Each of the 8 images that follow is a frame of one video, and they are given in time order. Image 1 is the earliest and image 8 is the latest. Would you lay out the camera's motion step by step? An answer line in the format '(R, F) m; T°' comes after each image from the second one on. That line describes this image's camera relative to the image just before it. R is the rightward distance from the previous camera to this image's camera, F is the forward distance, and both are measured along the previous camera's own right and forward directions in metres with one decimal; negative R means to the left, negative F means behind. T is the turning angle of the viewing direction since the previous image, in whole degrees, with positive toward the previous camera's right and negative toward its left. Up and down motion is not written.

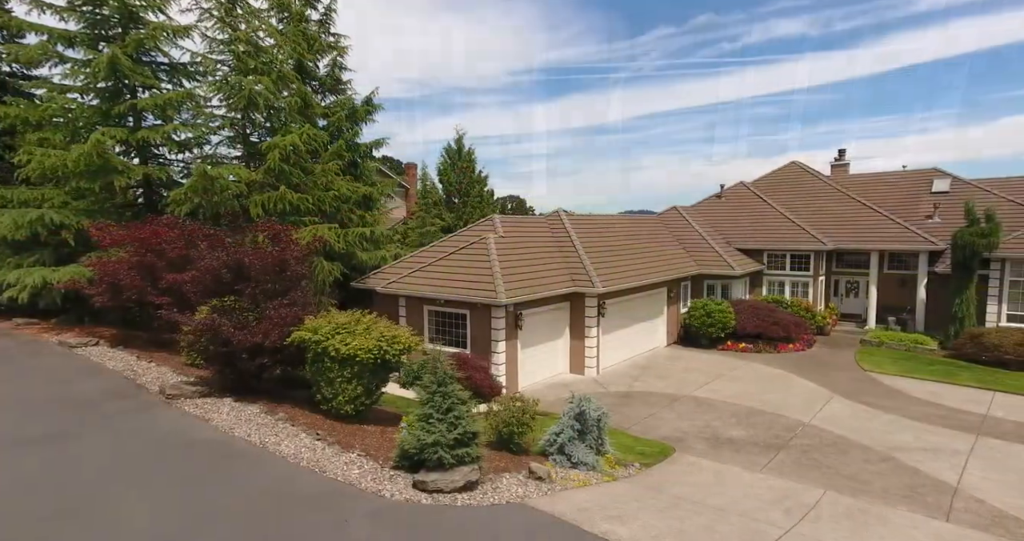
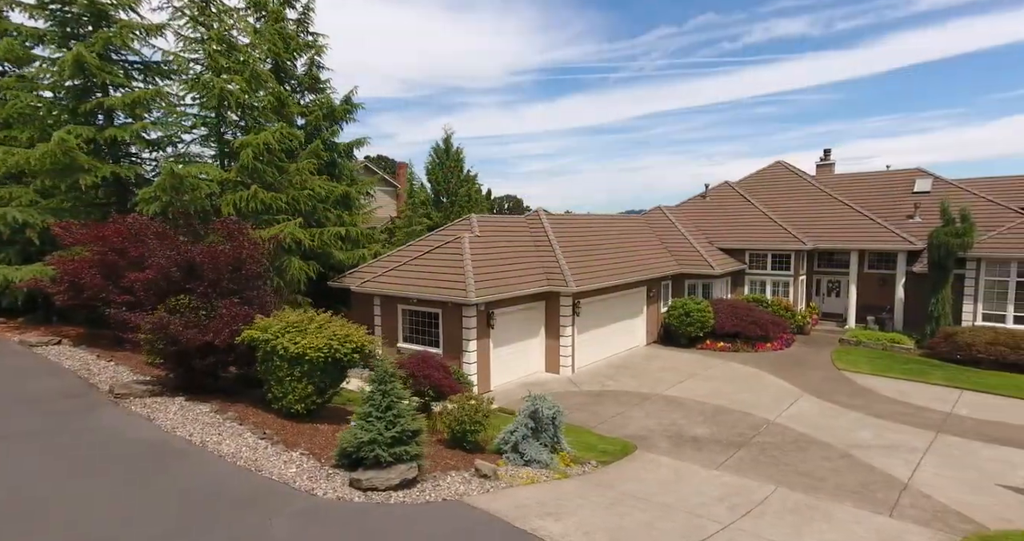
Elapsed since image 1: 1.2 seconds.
(+0.6, 0.0) m; +1°
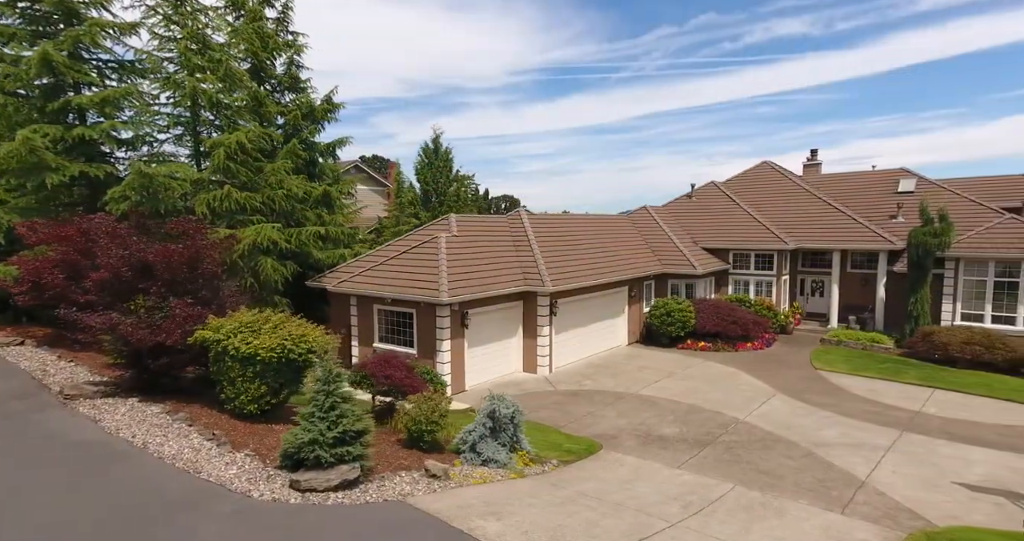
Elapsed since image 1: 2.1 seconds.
(+0.6, 0.0) m; +1°
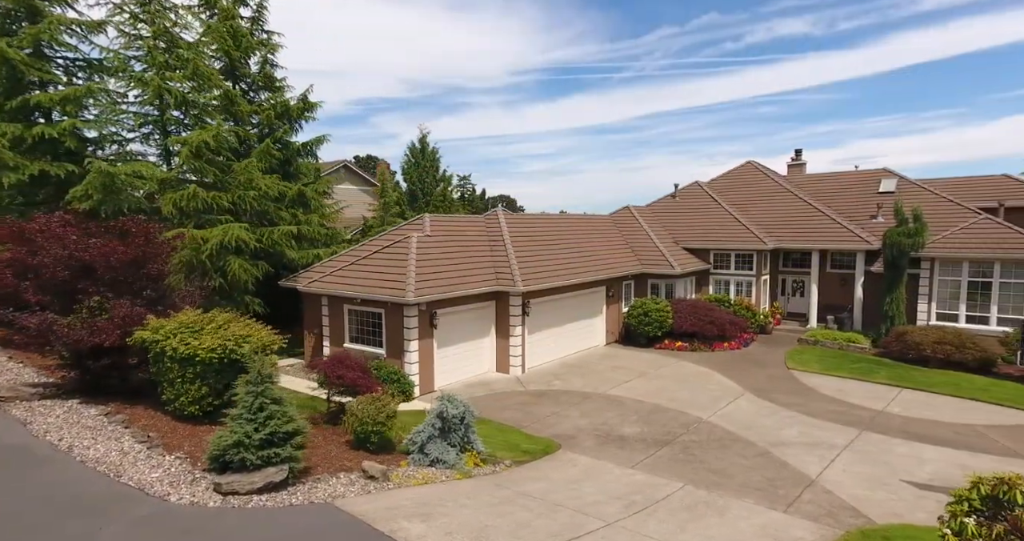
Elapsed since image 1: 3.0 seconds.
(+0.7, 0.0) m; +1°
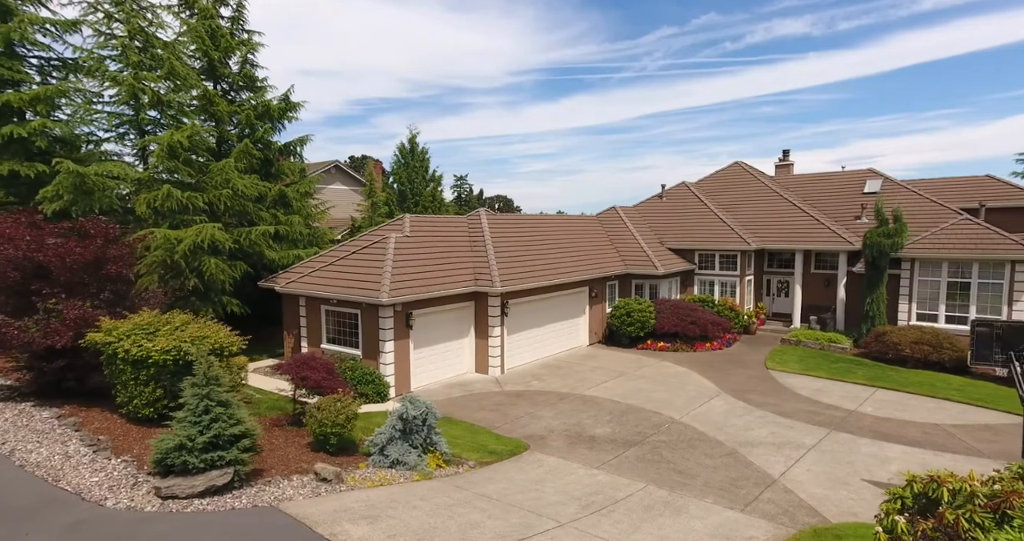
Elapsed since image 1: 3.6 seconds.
(+0.5, 0.0) m; +1°
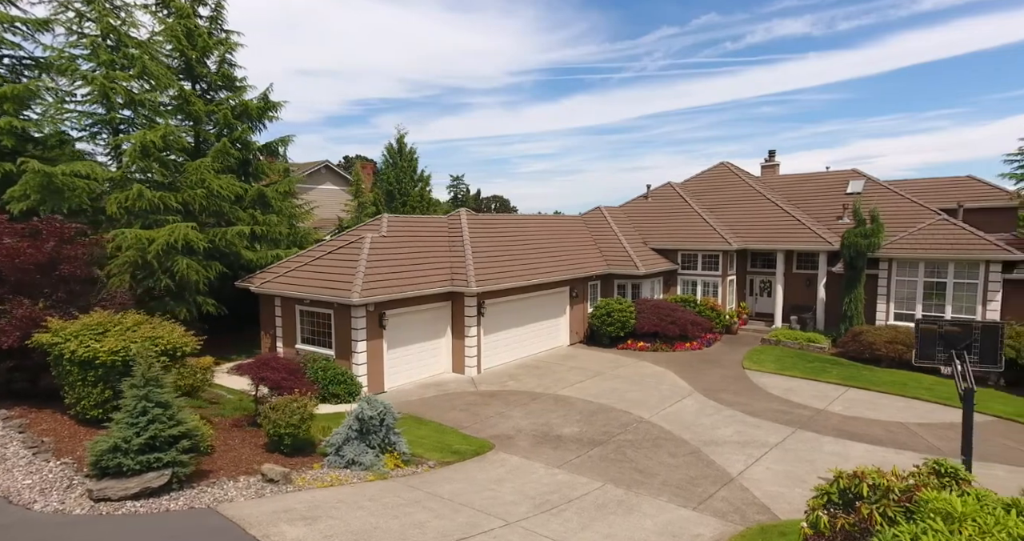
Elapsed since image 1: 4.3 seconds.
(+0.6, 0.0) m; +1°
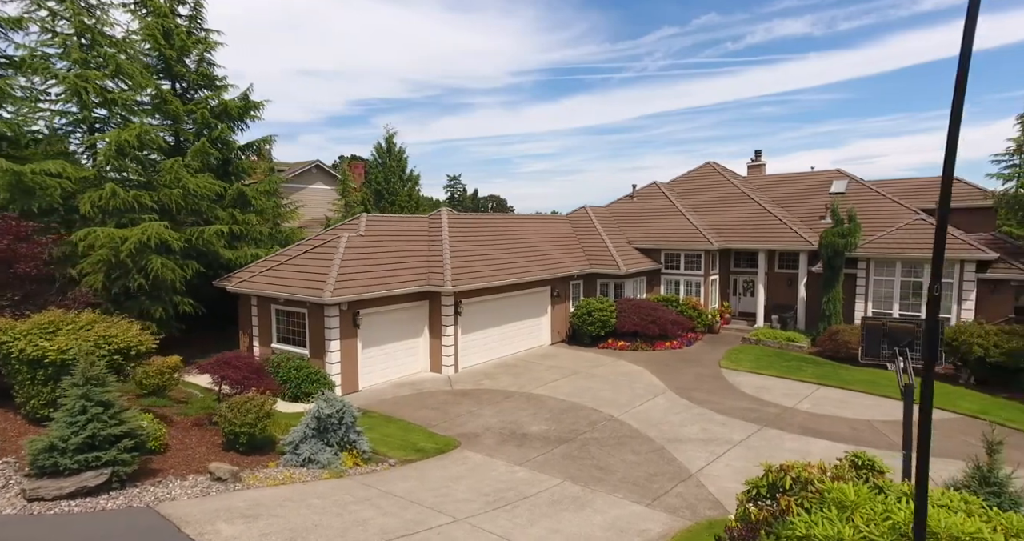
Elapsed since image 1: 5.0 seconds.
(+0.6, -0.1) m; +1°
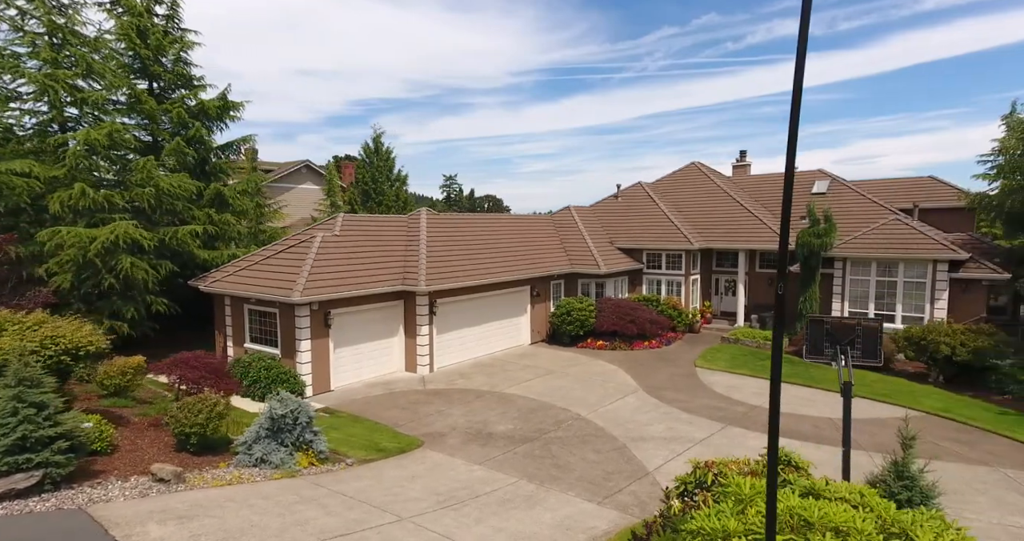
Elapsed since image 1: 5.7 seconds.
(+0.6, 0.0) m; +1°
